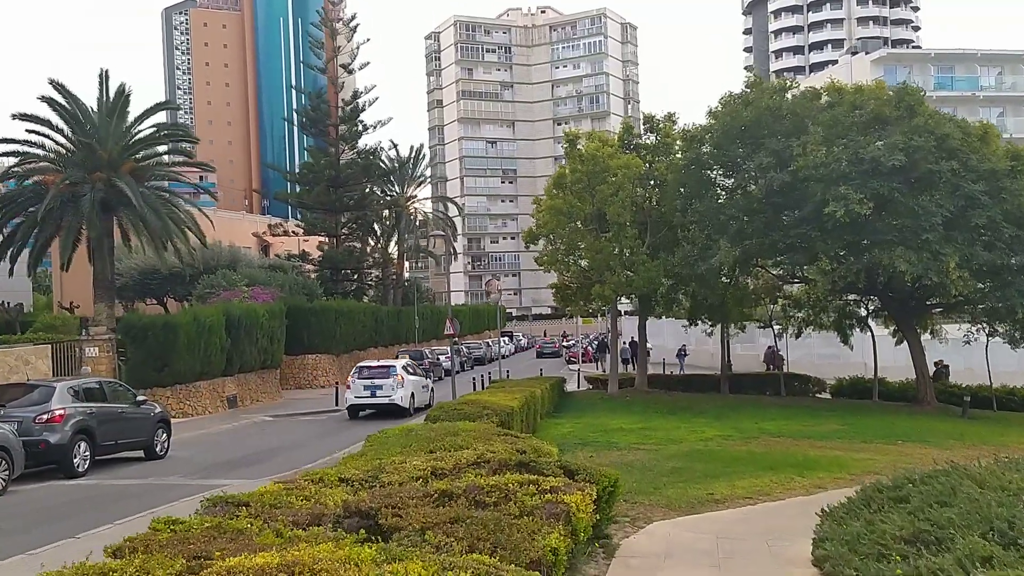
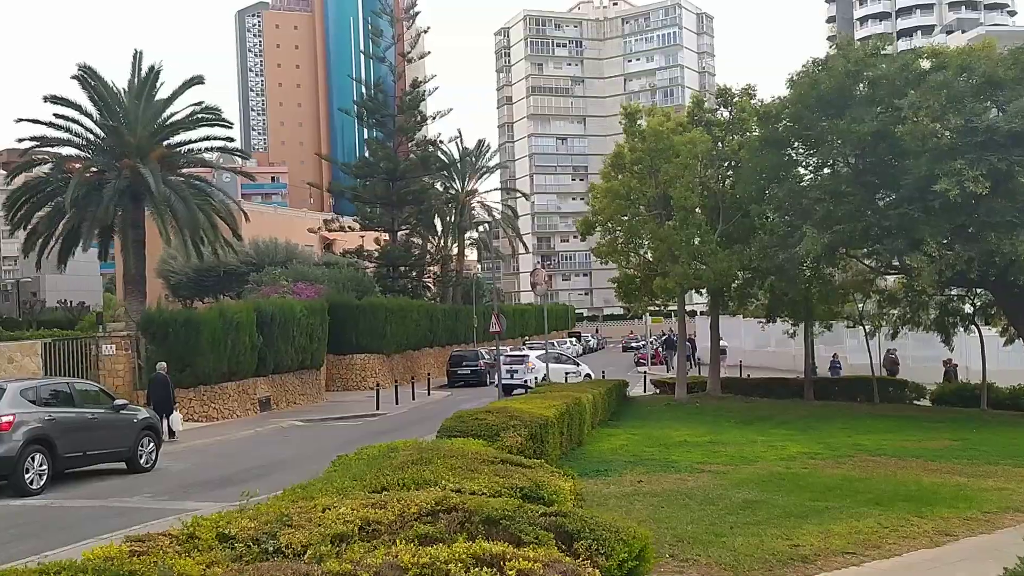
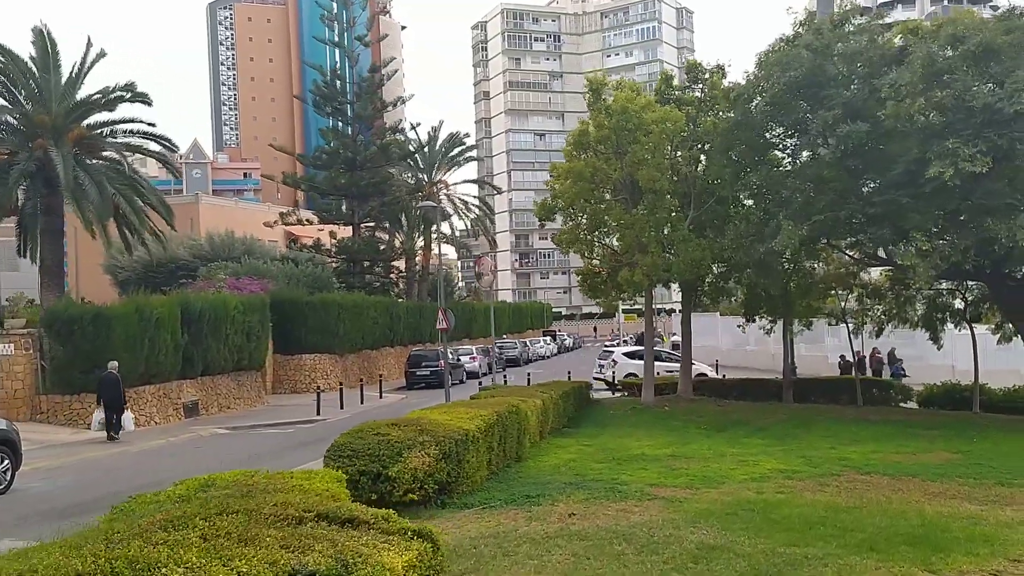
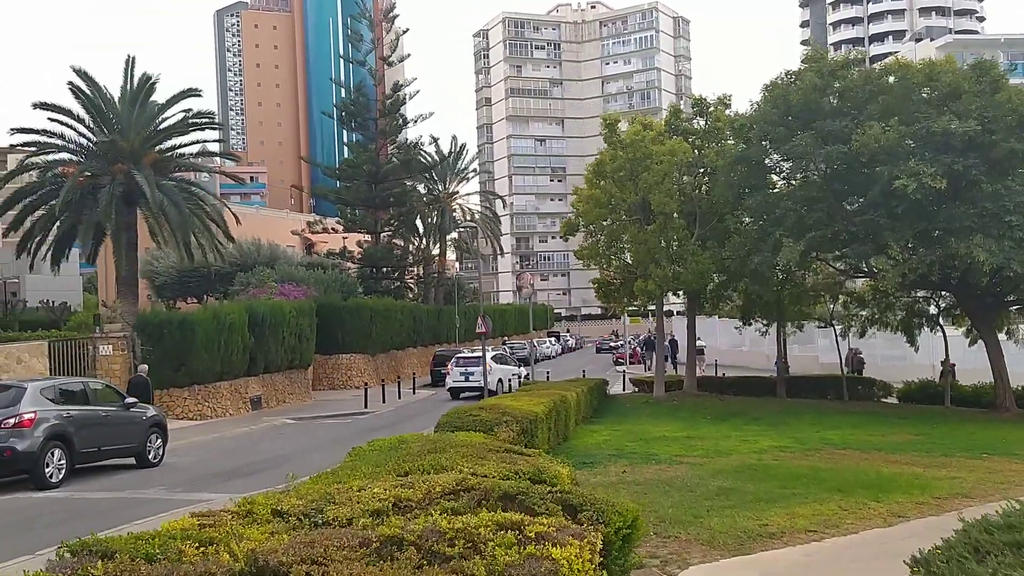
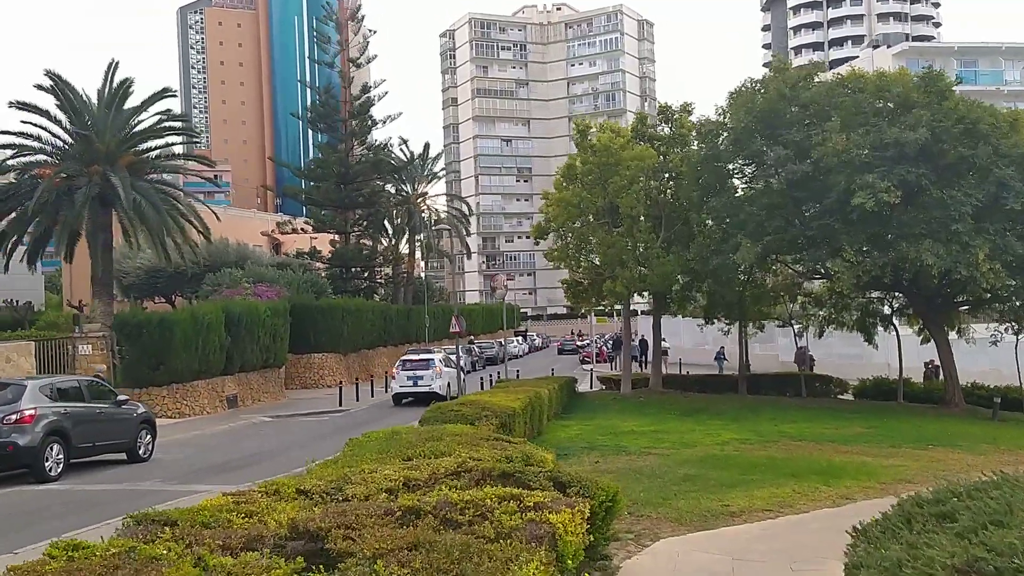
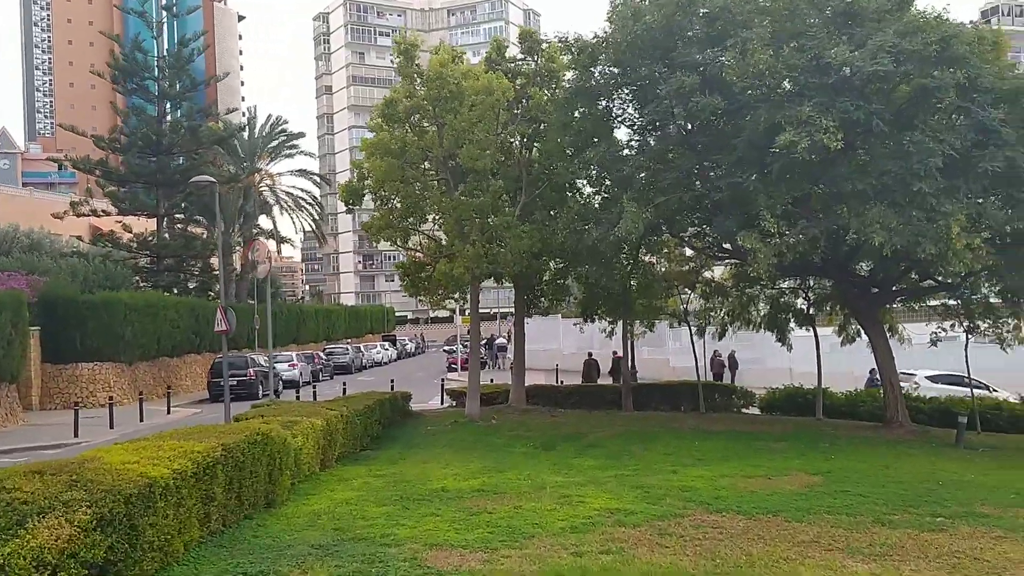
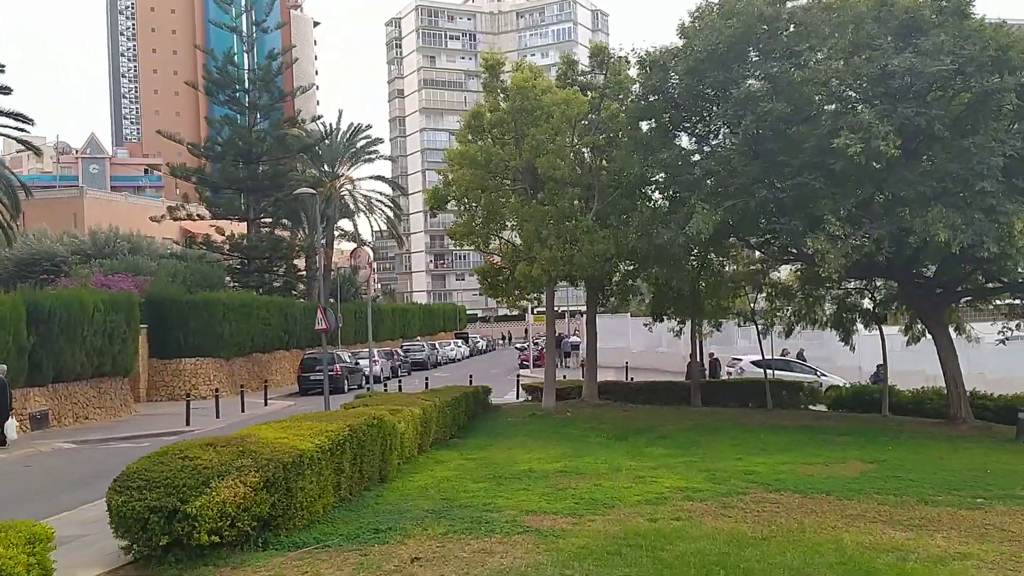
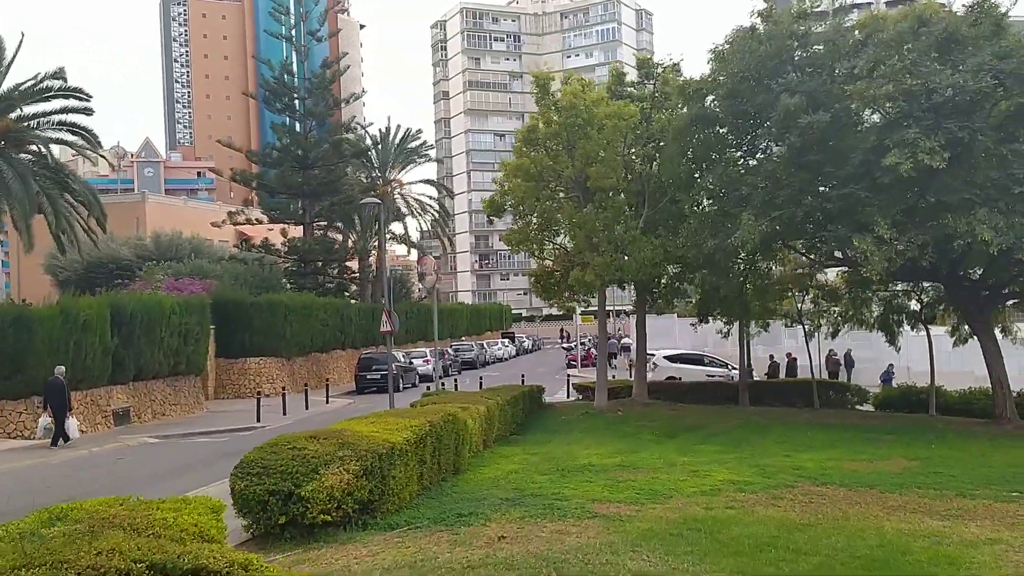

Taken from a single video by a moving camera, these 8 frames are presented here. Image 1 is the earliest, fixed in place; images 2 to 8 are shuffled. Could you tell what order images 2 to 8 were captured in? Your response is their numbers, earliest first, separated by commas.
5, 4, 2, 3, 8, 7, 6
